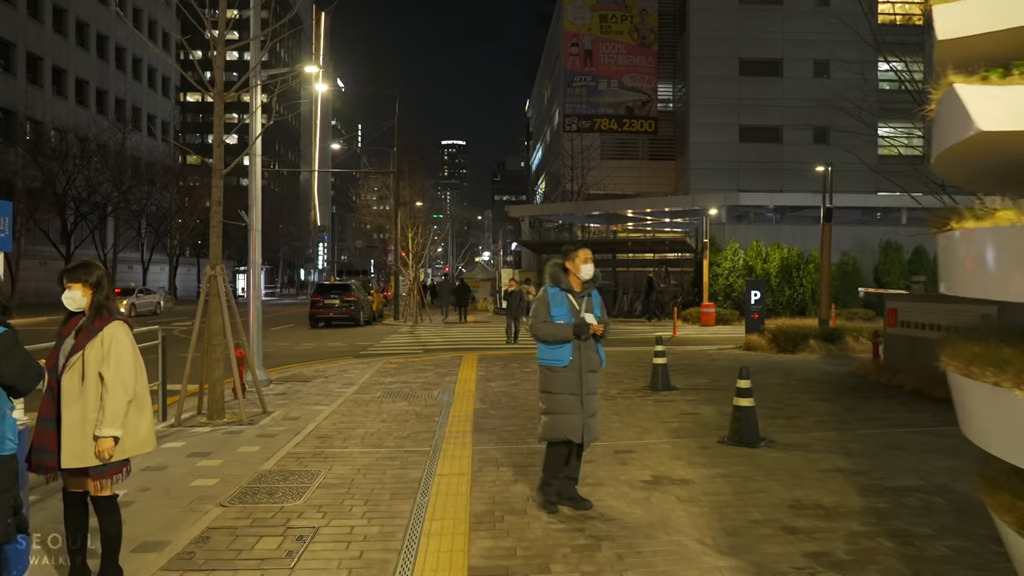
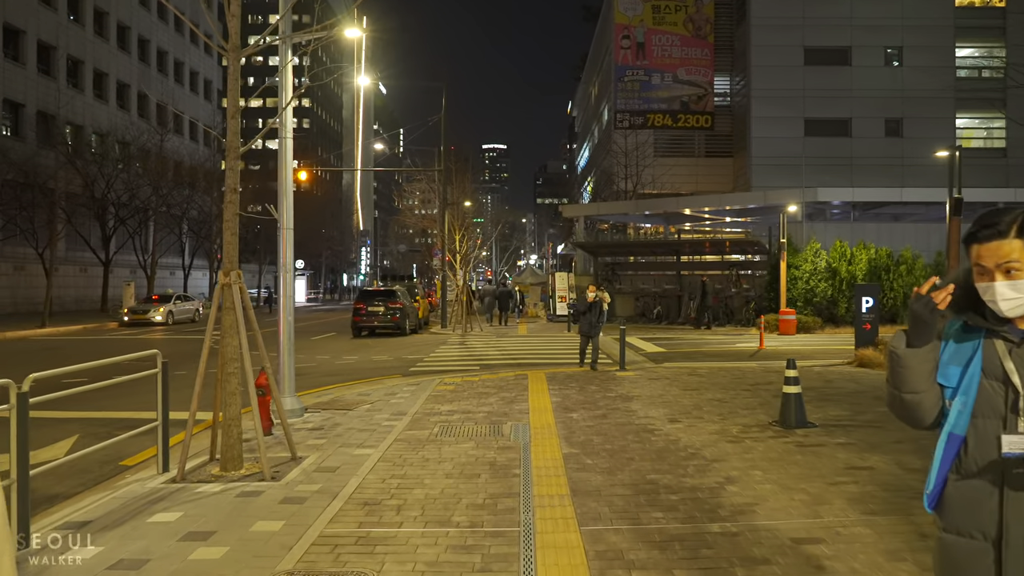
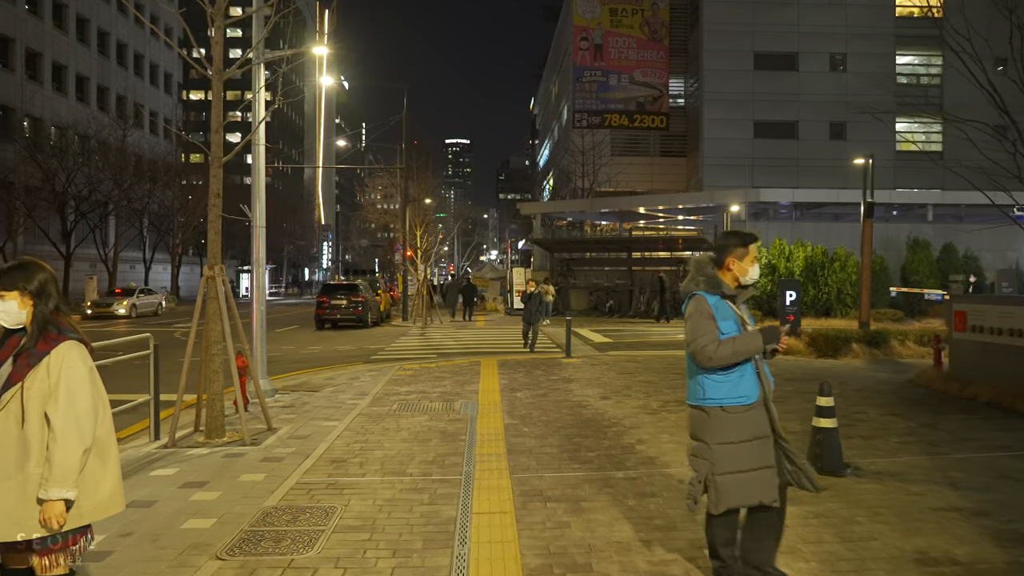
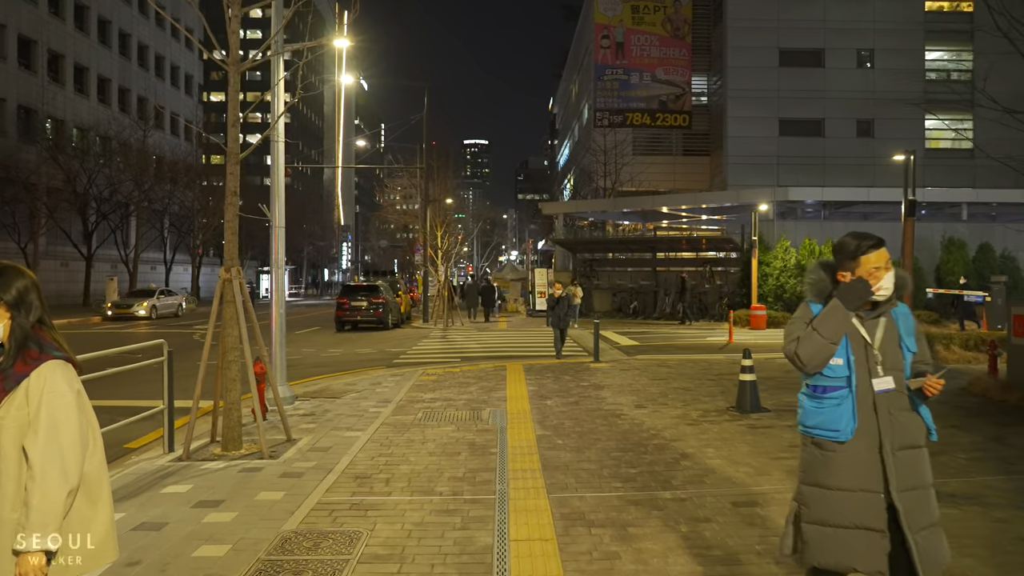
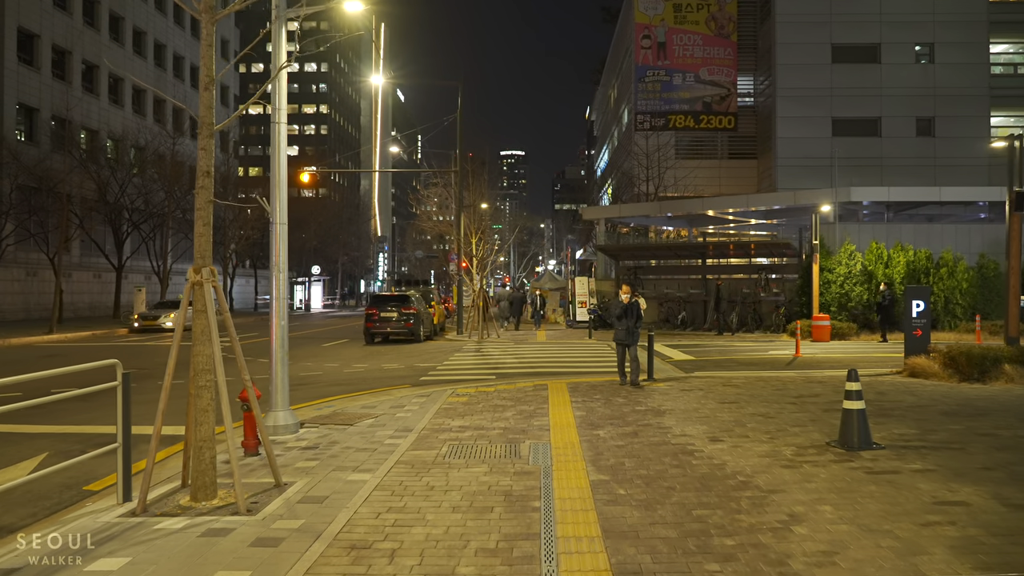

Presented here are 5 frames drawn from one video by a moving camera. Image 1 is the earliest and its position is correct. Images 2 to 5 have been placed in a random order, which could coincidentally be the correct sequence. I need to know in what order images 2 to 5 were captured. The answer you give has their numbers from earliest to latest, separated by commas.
3, 4, 2, 5
